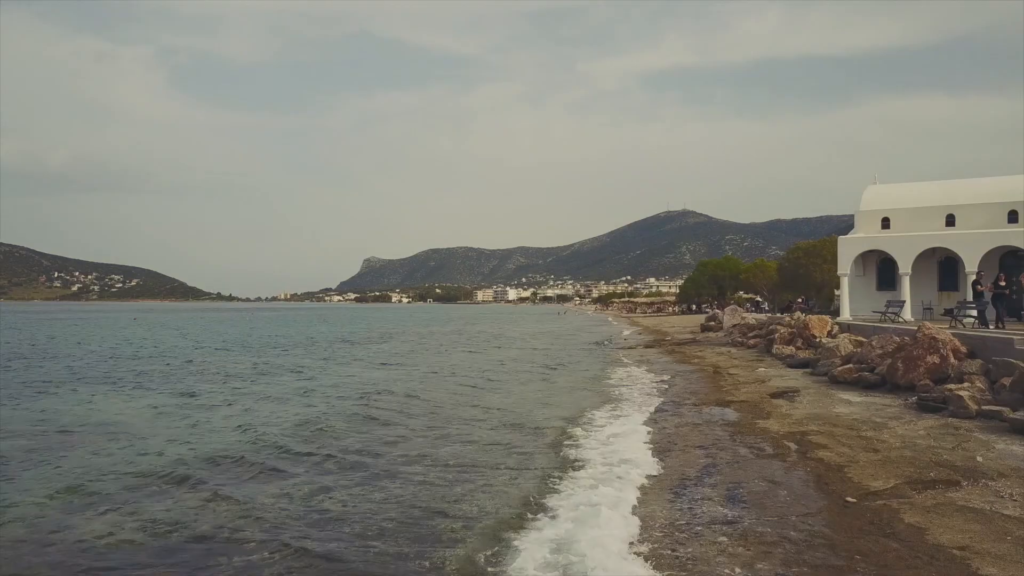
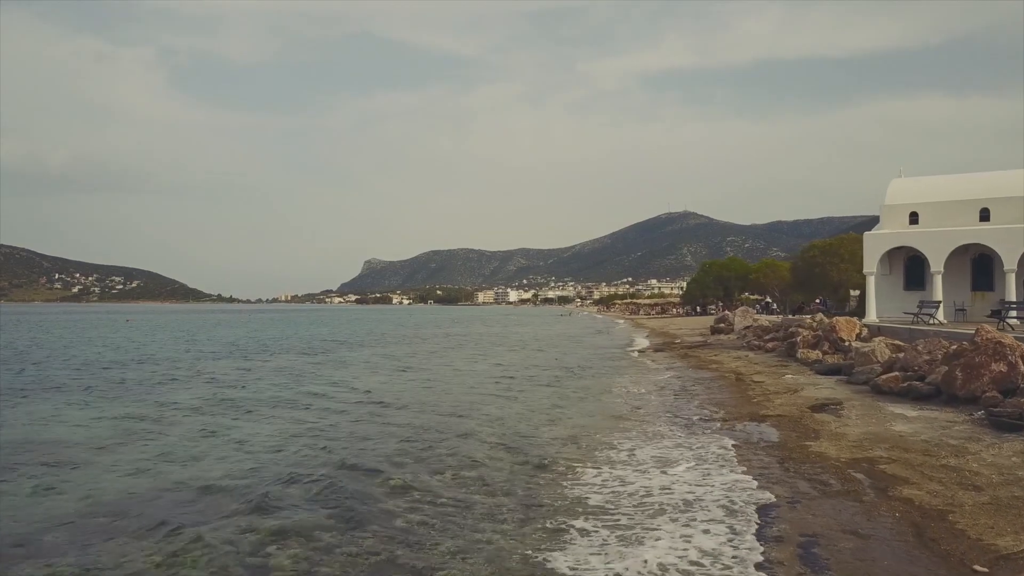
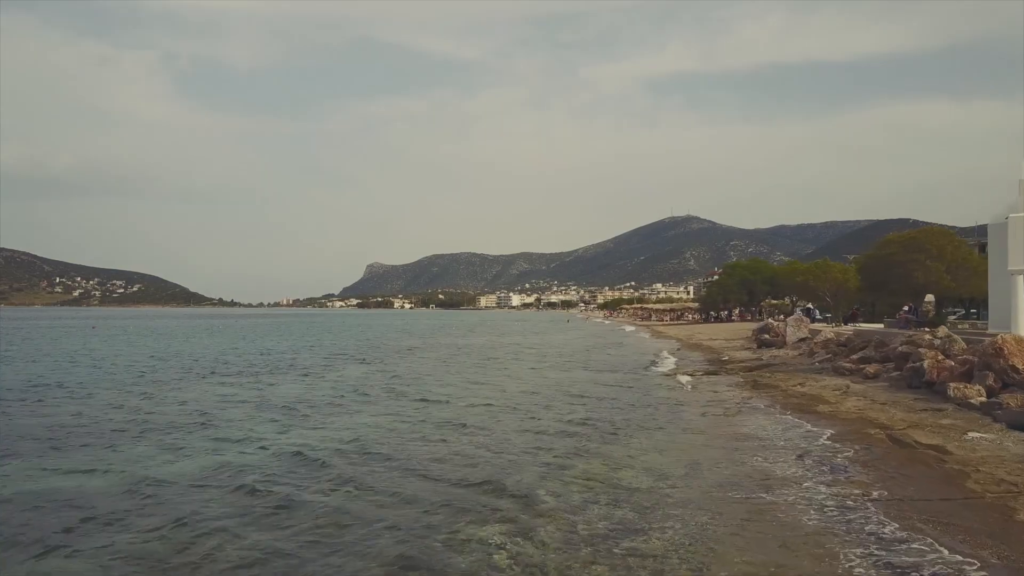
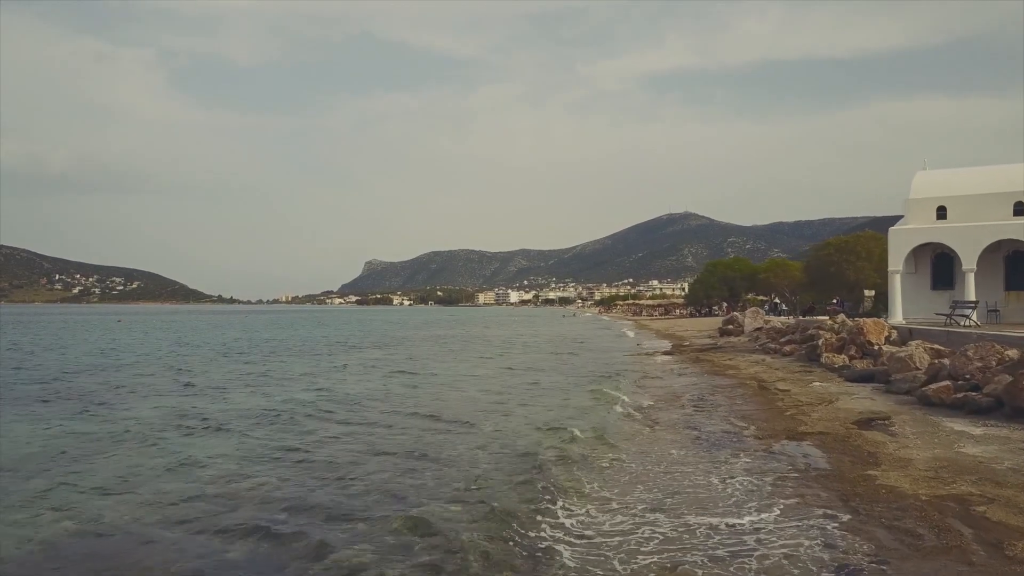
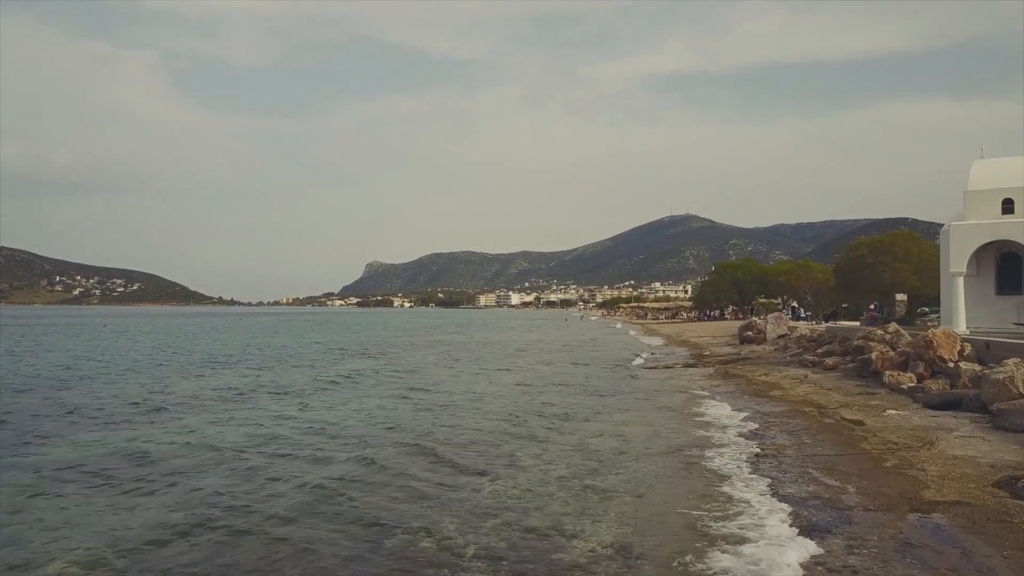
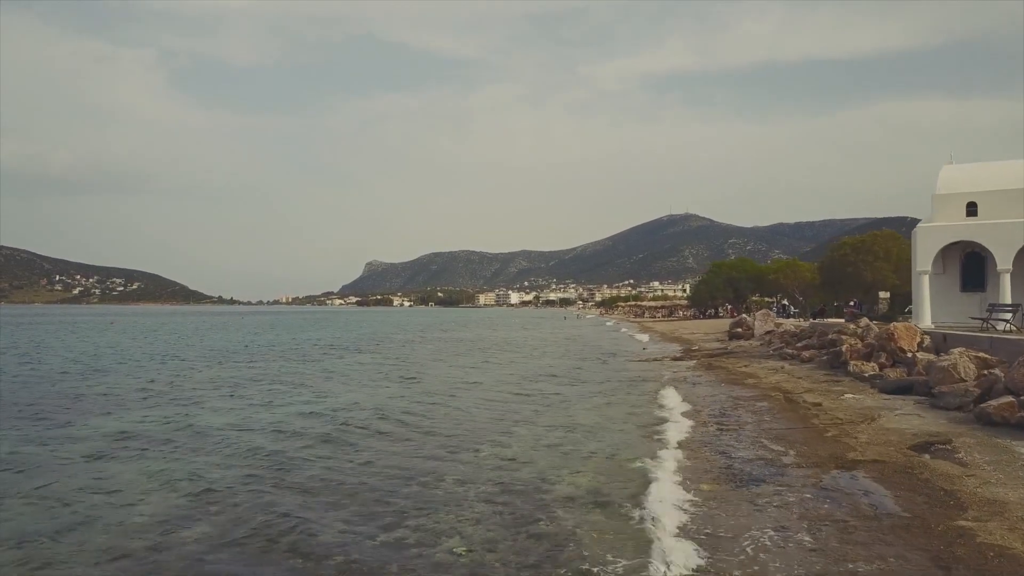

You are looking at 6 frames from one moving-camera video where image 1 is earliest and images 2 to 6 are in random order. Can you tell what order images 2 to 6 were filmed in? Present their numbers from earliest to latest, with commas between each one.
2, 4, 6, 5, 3
